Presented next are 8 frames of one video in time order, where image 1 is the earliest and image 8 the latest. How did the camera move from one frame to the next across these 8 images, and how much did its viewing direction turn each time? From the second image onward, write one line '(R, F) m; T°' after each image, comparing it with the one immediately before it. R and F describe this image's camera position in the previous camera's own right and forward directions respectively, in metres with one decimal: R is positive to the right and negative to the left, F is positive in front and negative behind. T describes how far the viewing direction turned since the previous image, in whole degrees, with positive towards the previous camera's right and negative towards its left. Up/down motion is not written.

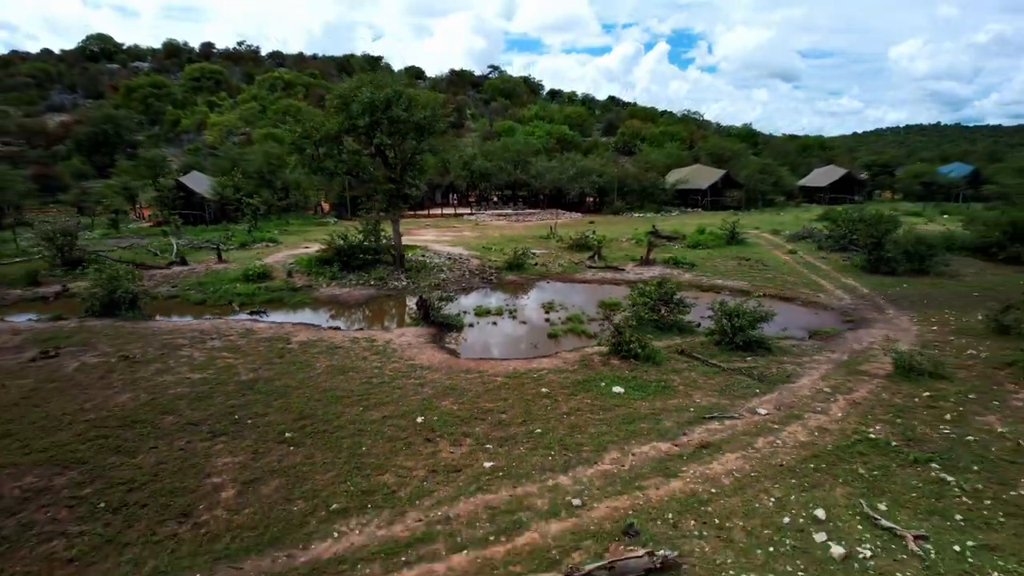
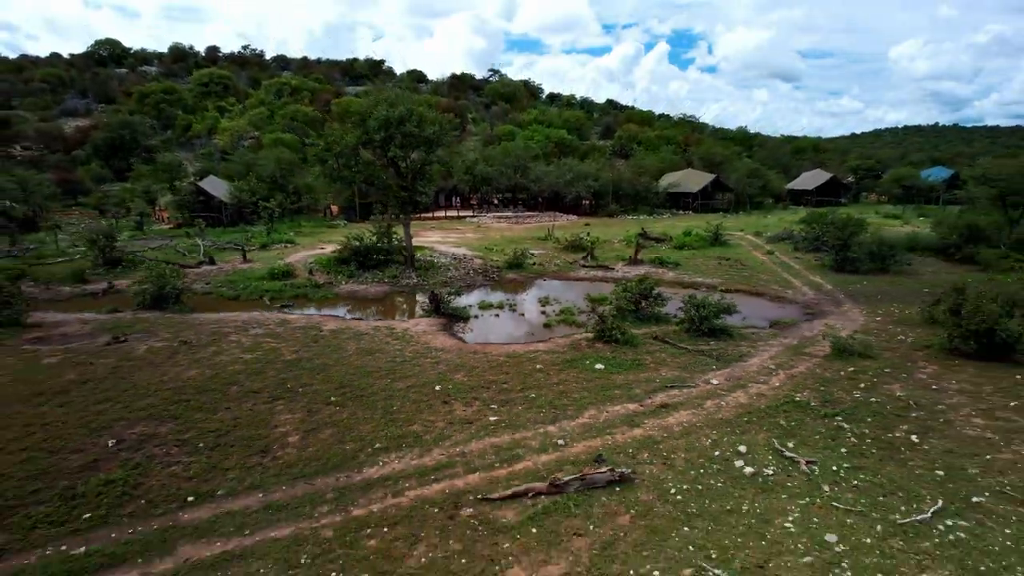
(0.0, -0.9) m; 0°
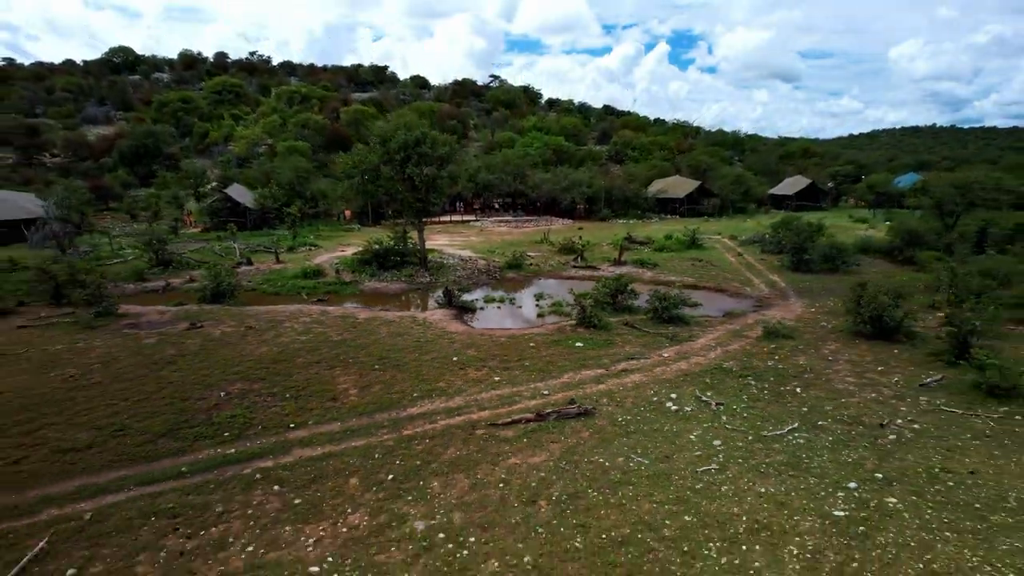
(0.0, -1.4) m; 0°
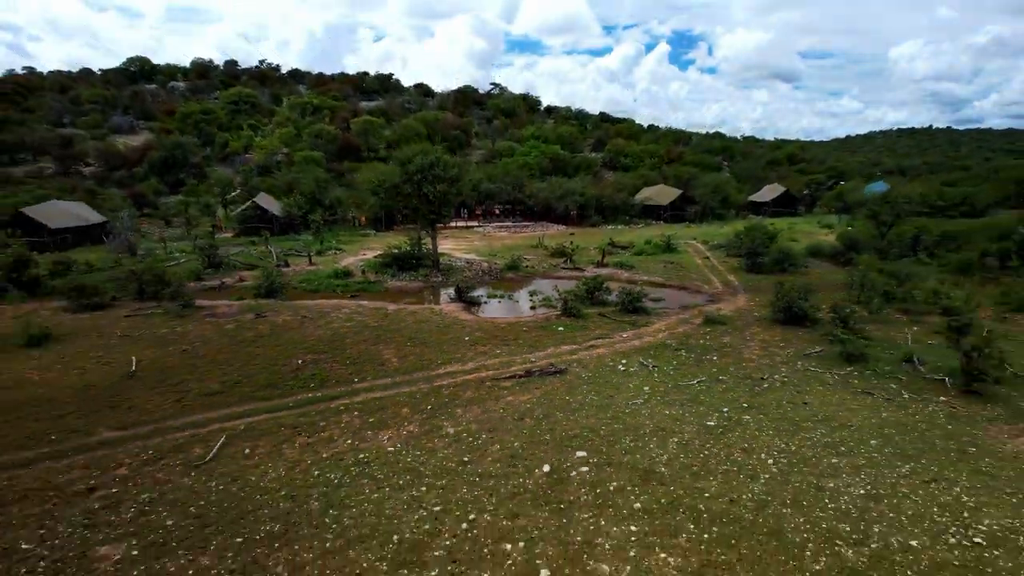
(0.0, -2.0) m; 0°
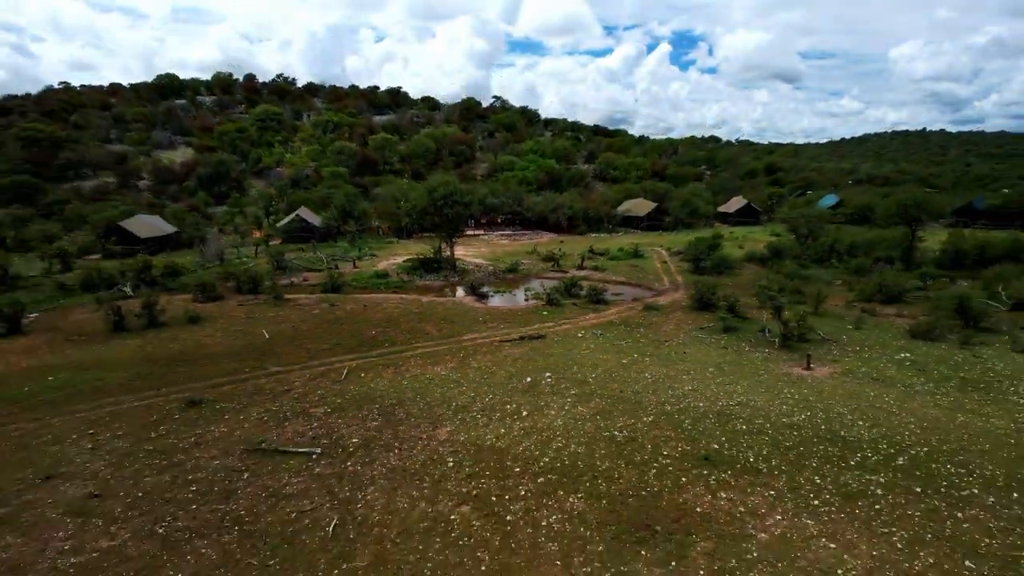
(0.0, -3.8) m; 0°
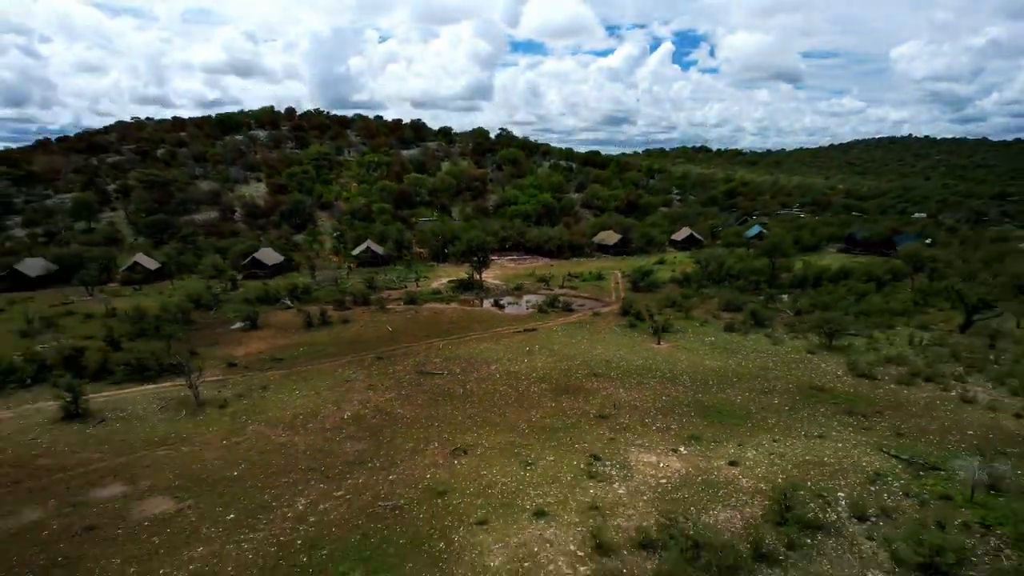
(-0.1, -9.4) m; 0°
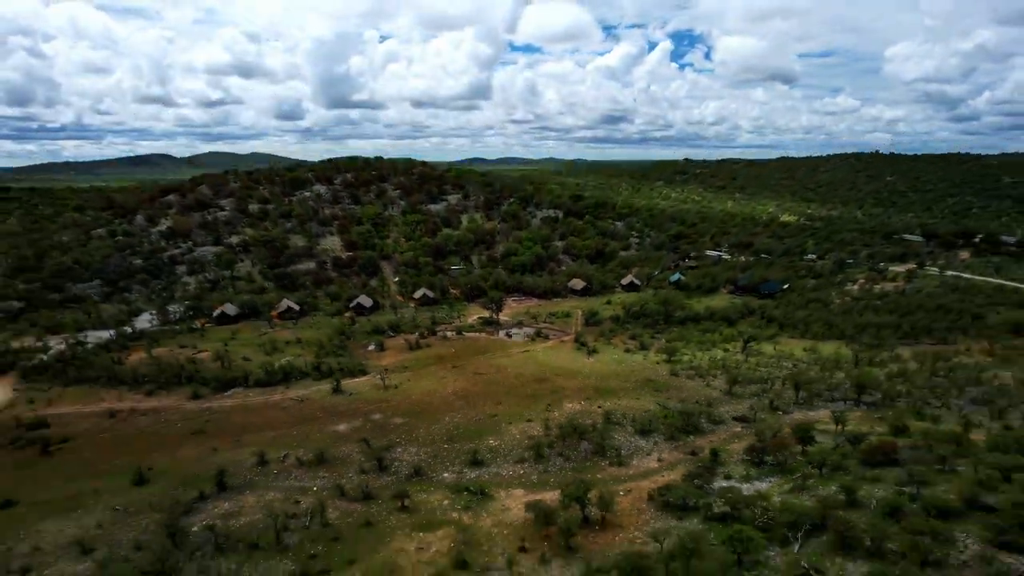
(-0.3, -18.2) m; 0°
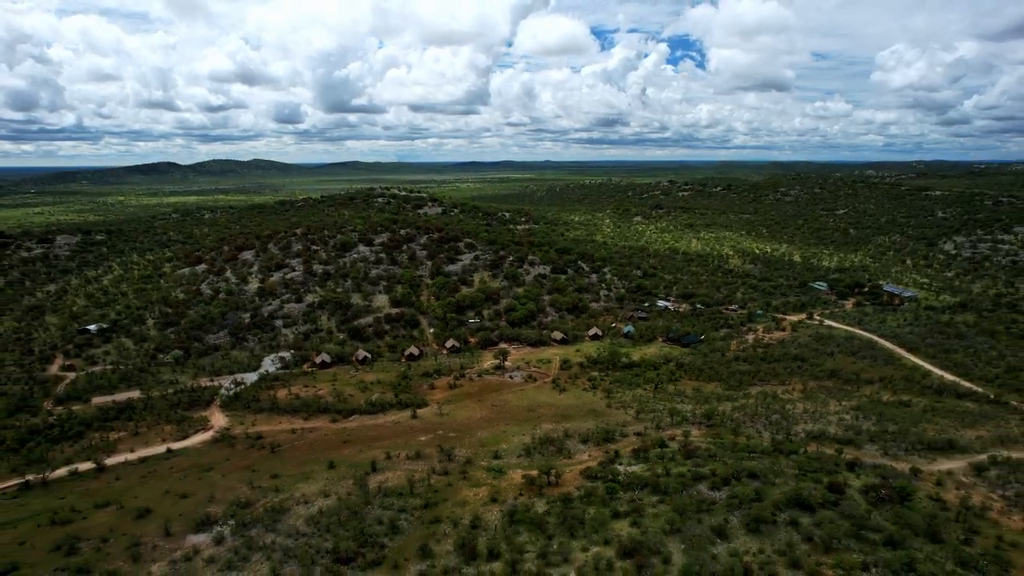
(-0.4, -22.8) m; 0°
